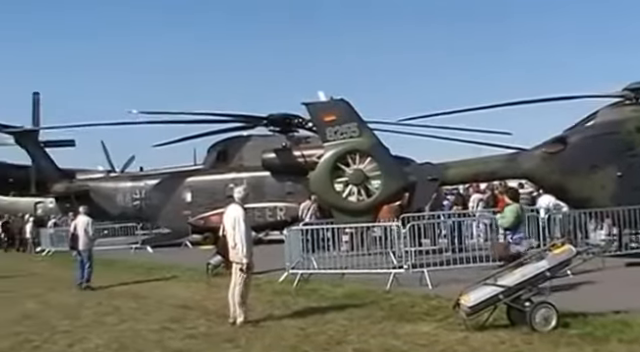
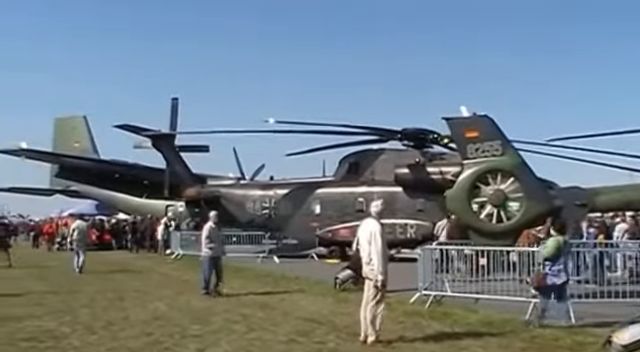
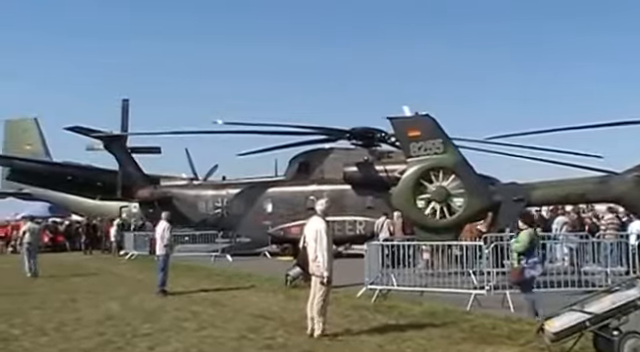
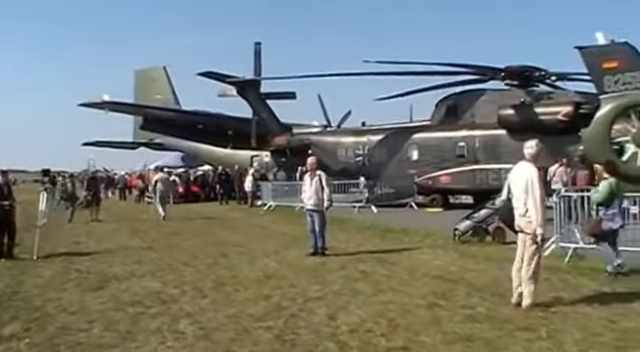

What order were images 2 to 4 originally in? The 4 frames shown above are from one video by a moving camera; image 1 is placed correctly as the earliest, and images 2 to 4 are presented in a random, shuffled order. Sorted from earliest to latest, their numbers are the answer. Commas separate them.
3, 2, 4
